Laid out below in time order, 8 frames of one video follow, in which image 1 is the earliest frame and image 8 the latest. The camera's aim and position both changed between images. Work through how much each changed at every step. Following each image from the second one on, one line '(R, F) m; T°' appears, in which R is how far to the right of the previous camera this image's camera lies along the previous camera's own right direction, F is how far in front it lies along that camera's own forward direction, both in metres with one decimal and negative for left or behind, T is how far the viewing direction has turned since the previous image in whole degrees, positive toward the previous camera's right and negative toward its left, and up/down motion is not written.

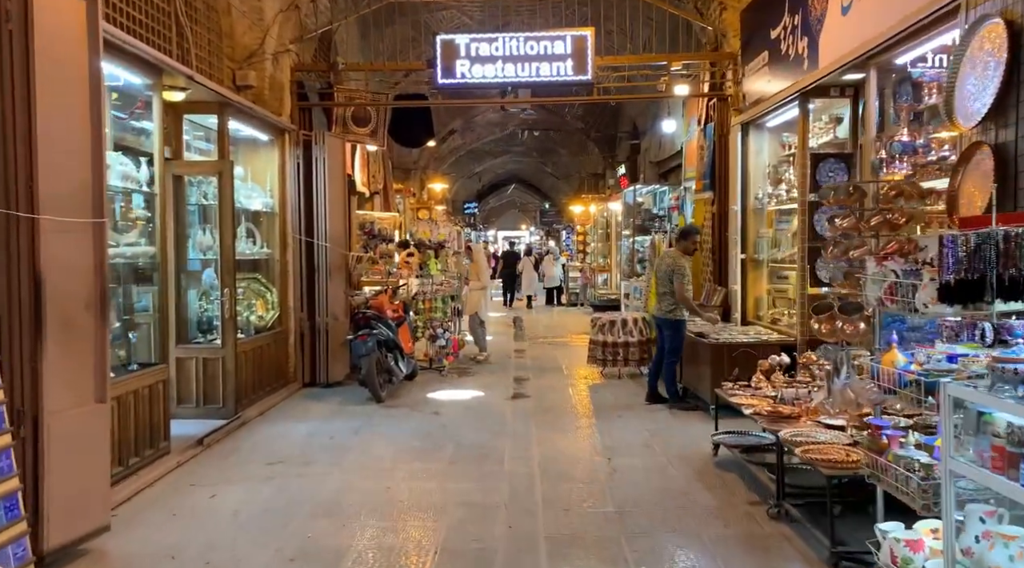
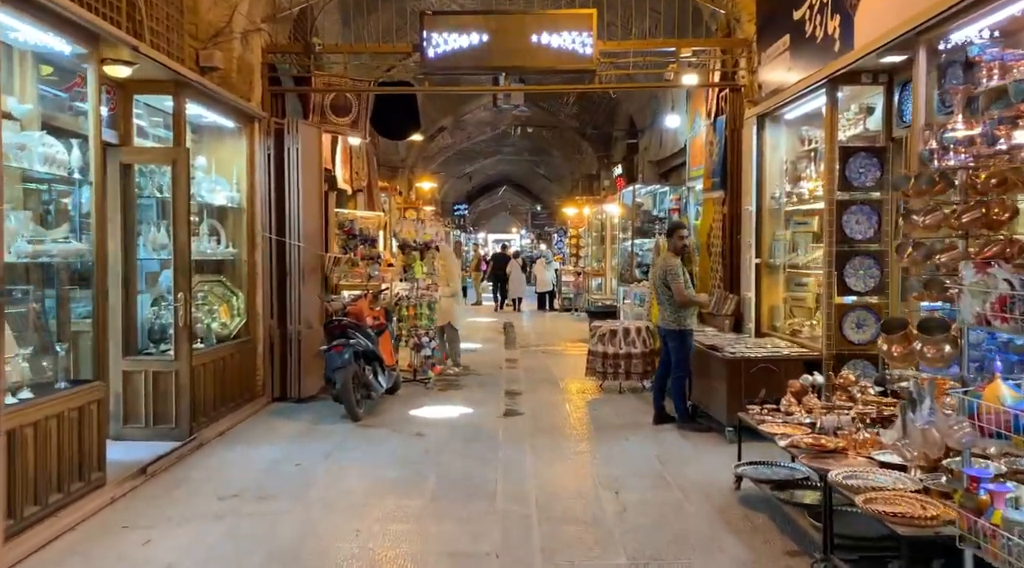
(0.0, +0.7) m; +1°
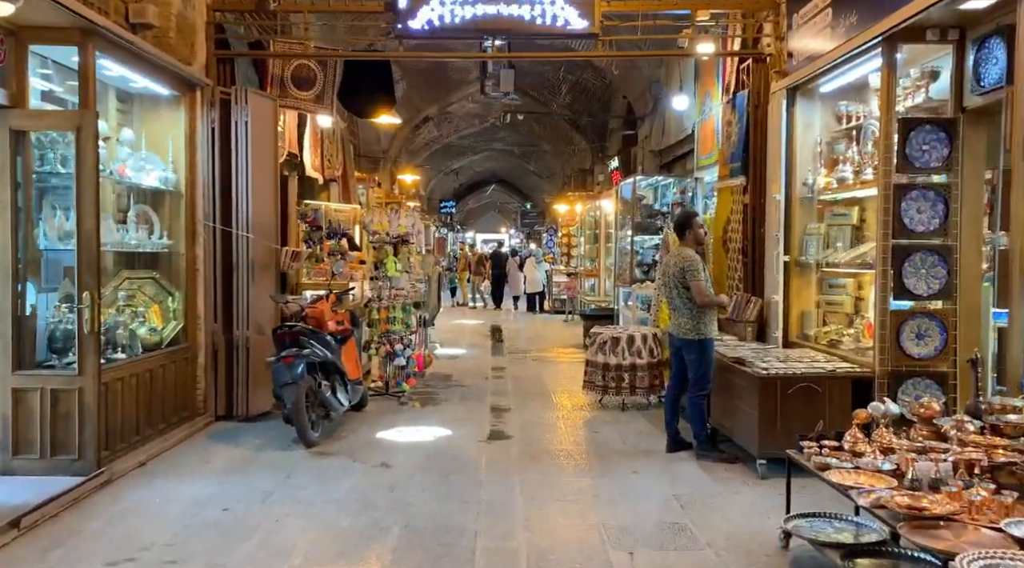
(0.0, +1.0) m; +1°
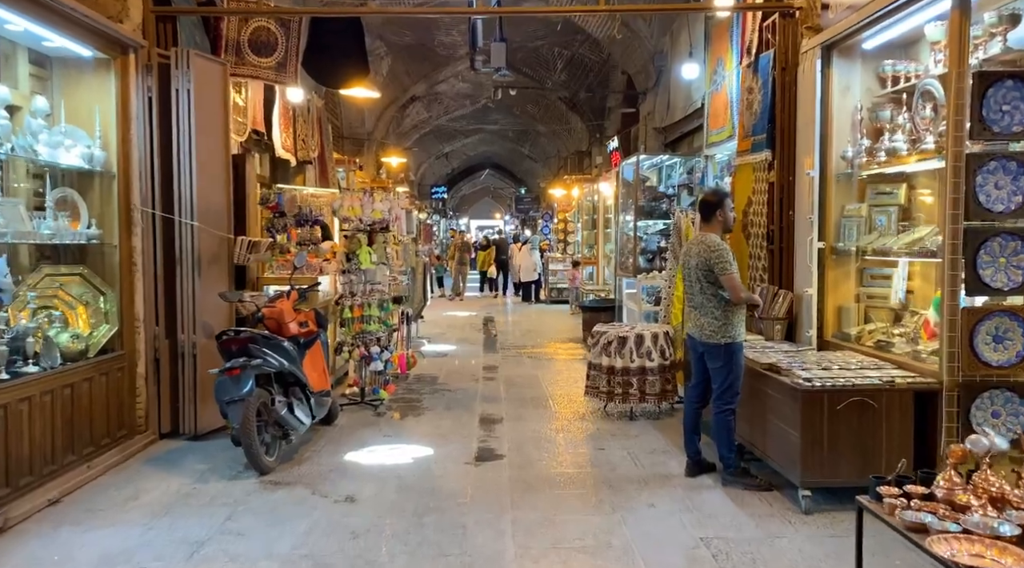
(0.0, +0.8) m; 0°
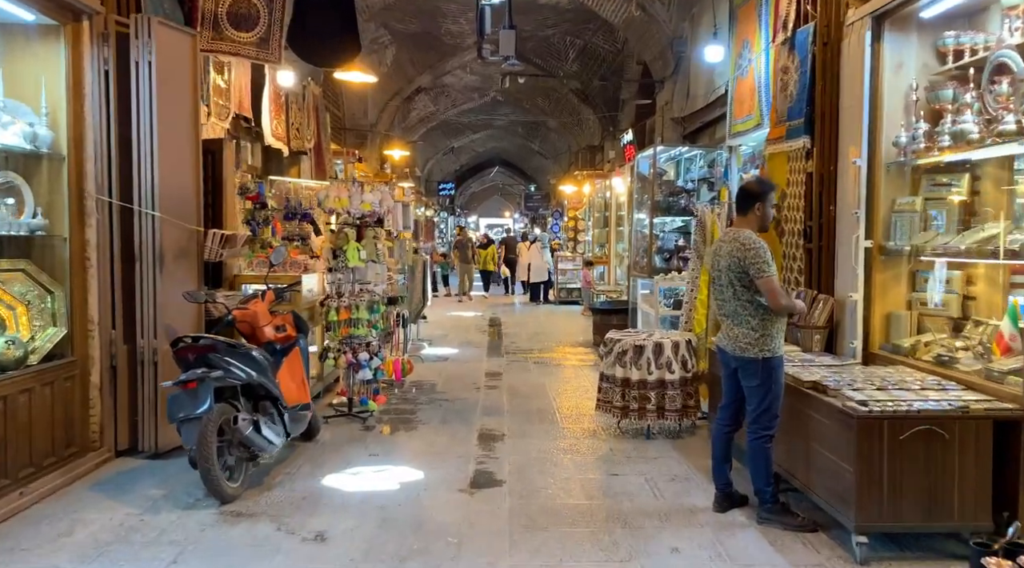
(0.0, +0.6) m; -1°
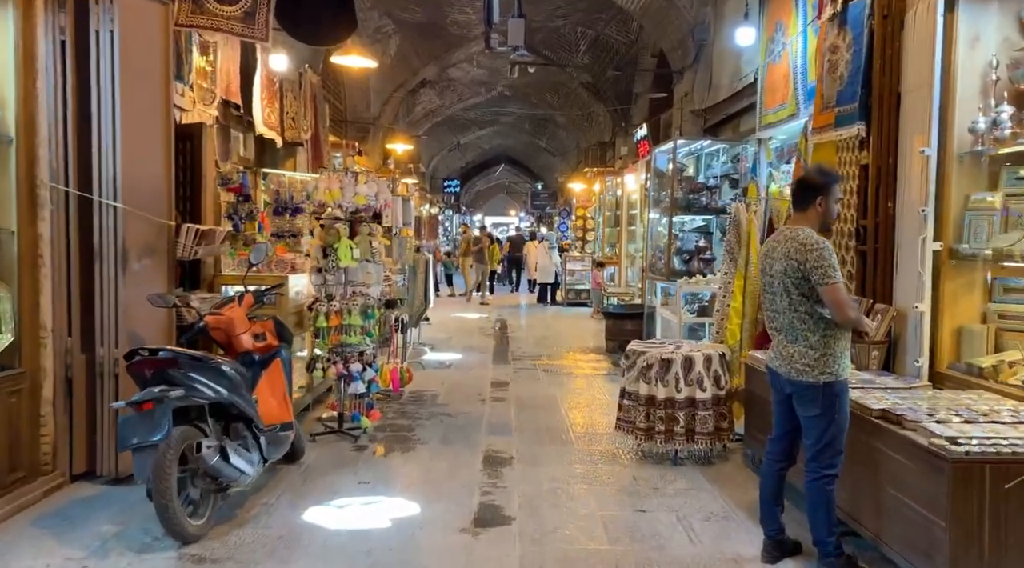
(0.0, +0.6) m; 0°
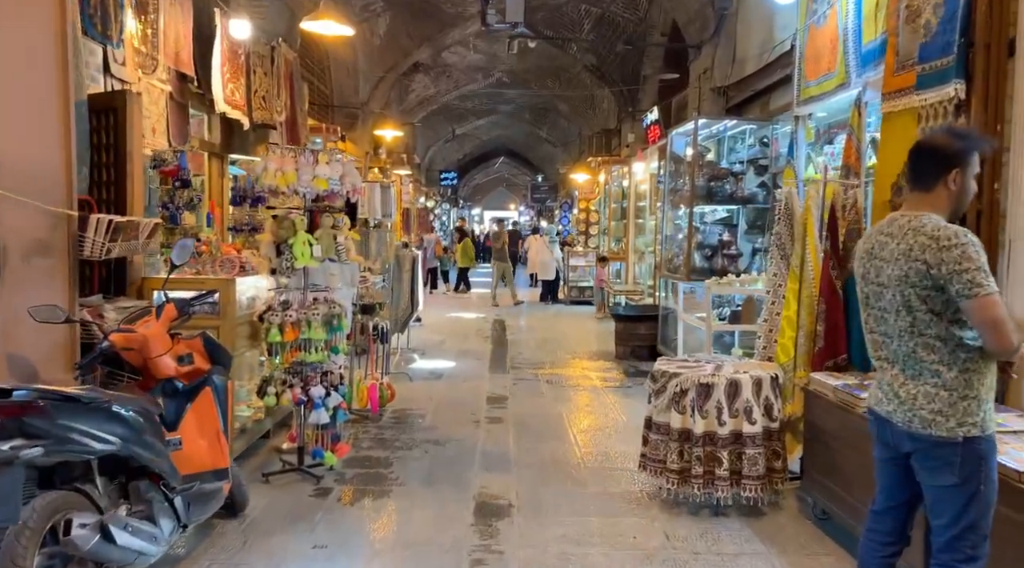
(0.0, +0.9) m; 0°
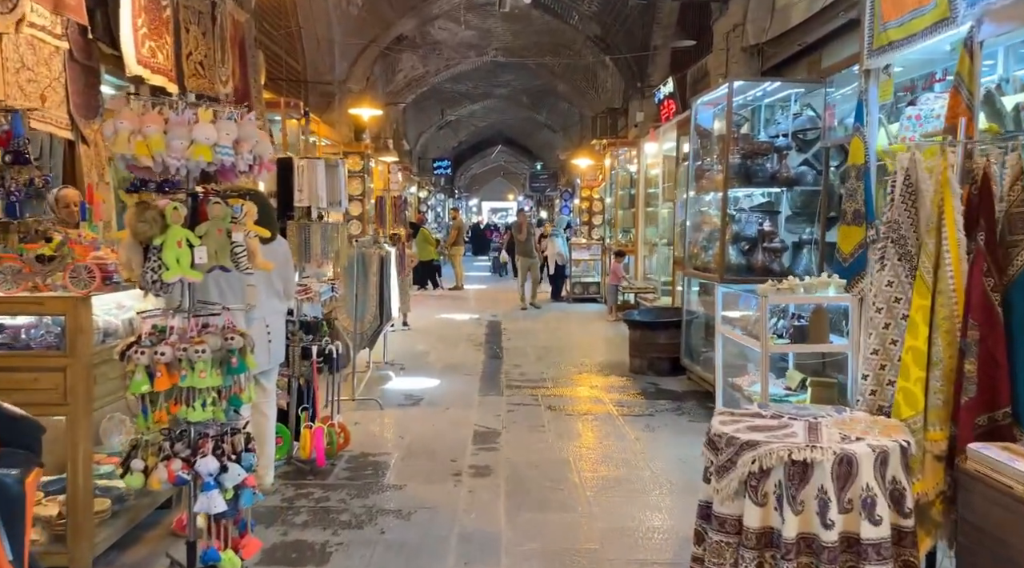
(+0.1, +1.3) m; 0°
